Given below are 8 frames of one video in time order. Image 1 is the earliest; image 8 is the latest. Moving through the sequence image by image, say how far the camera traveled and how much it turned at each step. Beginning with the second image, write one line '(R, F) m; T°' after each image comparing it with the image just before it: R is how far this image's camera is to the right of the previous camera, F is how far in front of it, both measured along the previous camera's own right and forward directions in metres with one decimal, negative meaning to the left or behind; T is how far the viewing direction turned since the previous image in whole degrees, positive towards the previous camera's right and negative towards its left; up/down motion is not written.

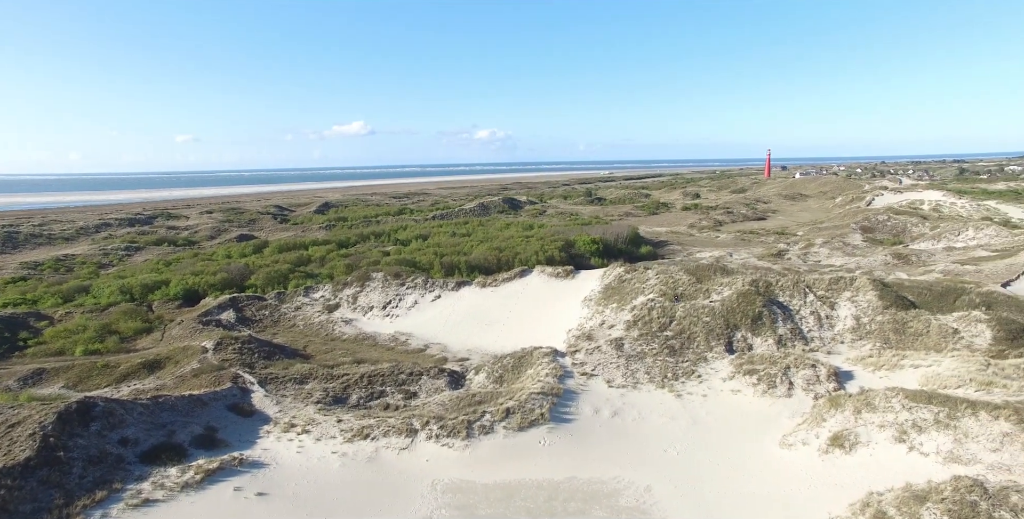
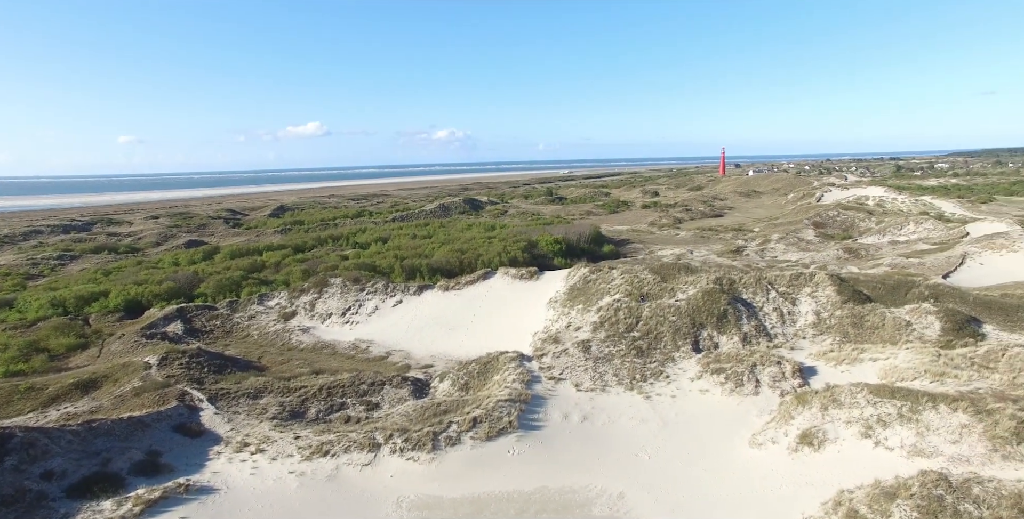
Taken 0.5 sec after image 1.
(-0.1, +0.4) m; +4°
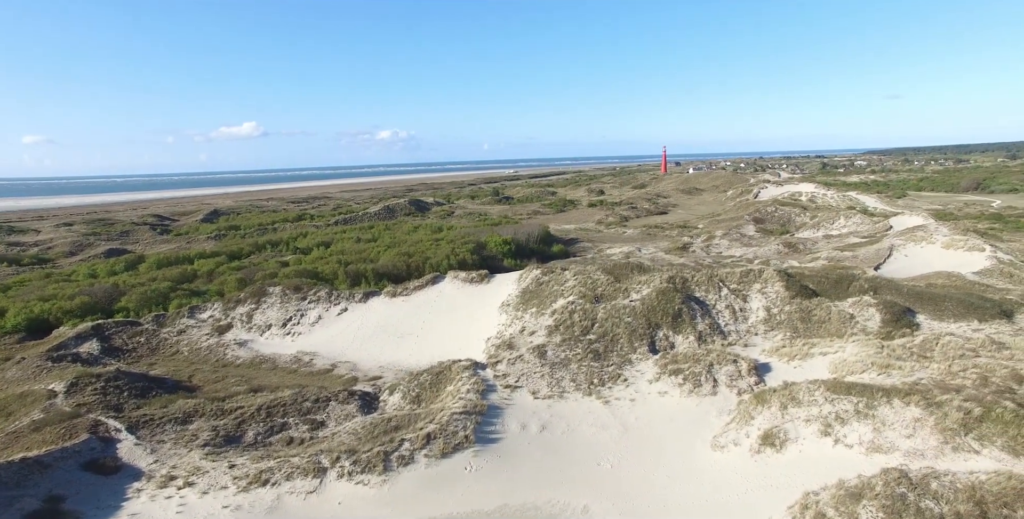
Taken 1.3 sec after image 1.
(-0.1, +0.6) m; +6°
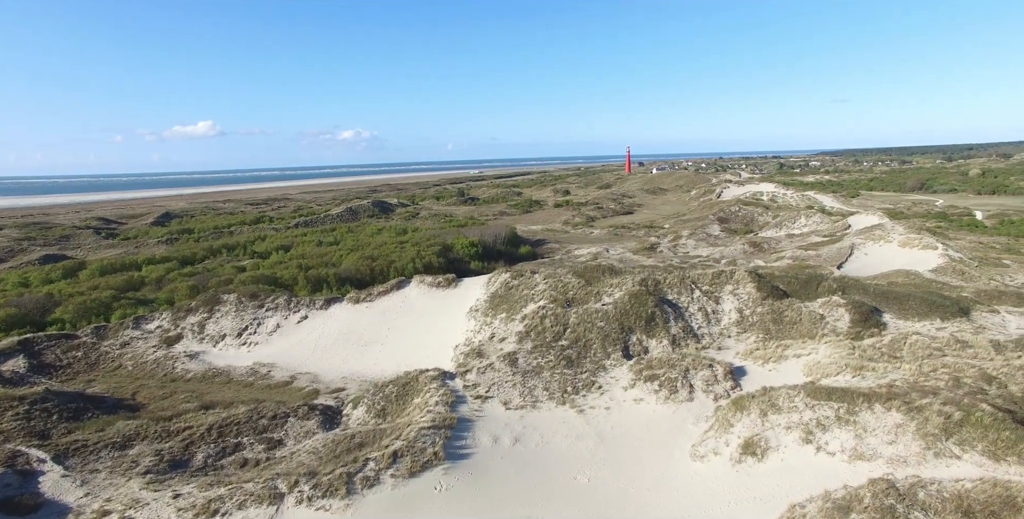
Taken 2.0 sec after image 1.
(-0.1, +0.6) m; +4°
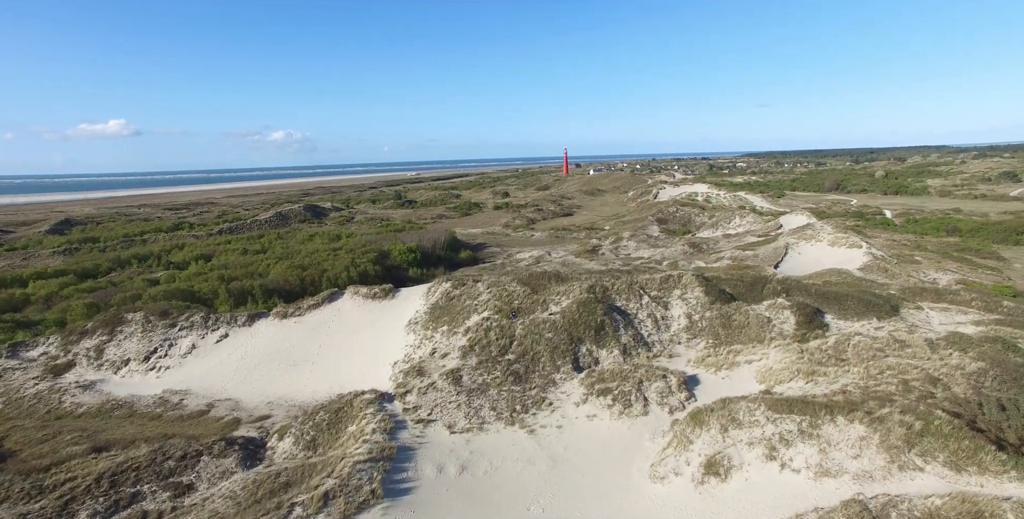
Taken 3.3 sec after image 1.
(0.0, +1.1) m; +6°
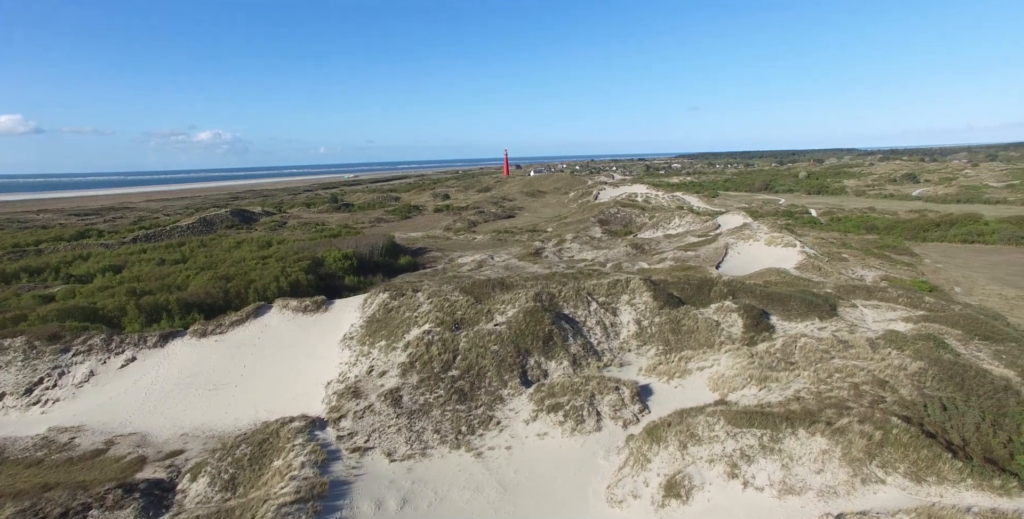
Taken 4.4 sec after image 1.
(0.0, +1.0) m; +6°
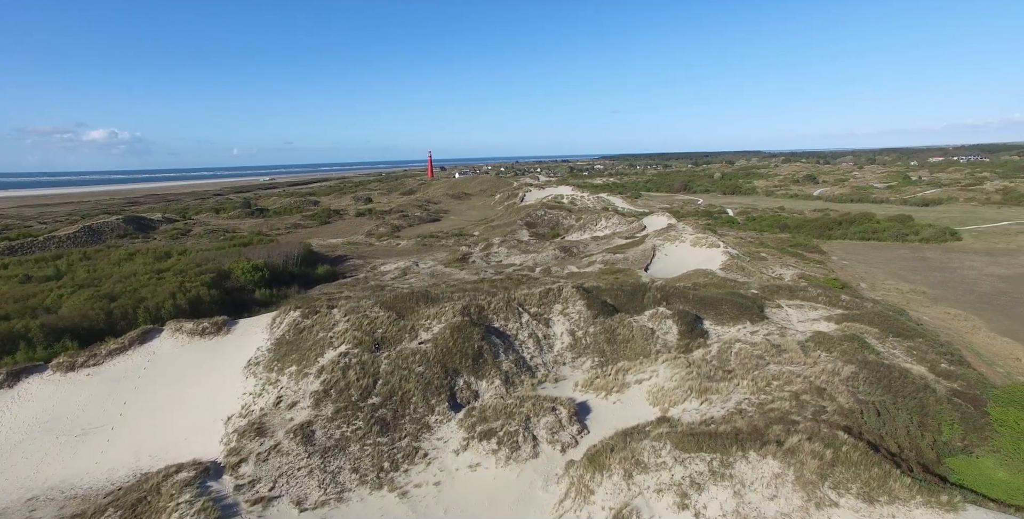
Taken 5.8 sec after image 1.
(+0.1, +1.2) m; +8°
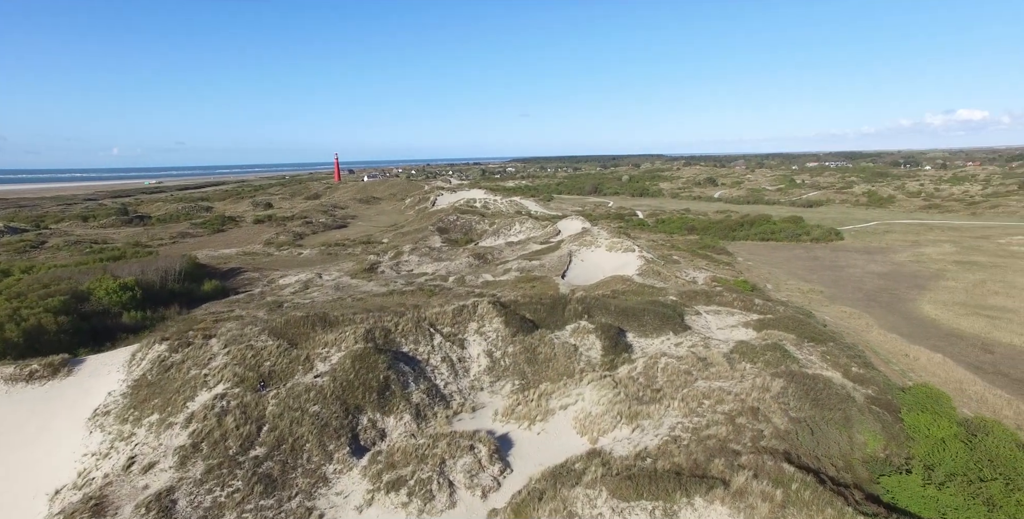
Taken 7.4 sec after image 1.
(+0.1, +1.5) m; +9°
